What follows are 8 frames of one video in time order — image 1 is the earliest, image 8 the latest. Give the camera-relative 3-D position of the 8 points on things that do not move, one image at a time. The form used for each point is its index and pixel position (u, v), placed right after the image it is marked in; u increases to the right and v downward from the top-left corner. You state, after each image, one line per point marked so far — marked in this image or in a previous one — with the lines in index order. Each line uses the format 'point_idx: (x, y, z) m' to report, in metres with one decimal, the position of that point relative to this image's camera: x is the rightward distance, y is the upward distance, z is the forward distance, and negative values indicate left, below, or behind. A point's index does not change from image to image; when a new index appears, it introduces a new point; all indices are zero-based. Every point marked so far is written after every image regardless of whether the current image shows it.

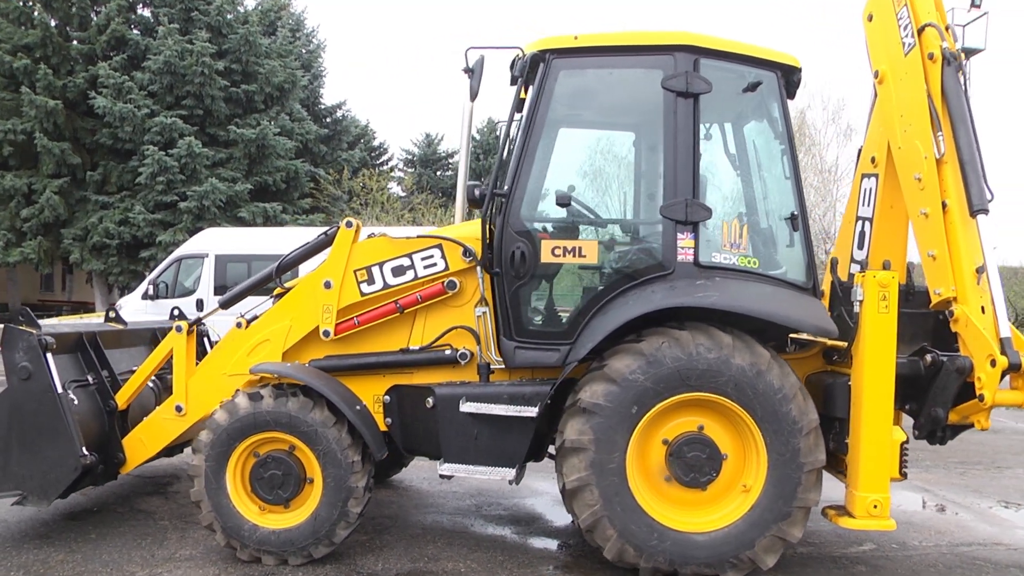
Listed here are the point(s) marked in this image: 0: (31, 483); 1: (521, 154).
0: (-2.4, -1.0, +4.0) m
1: (+0.1, +0.7, +4.0) m
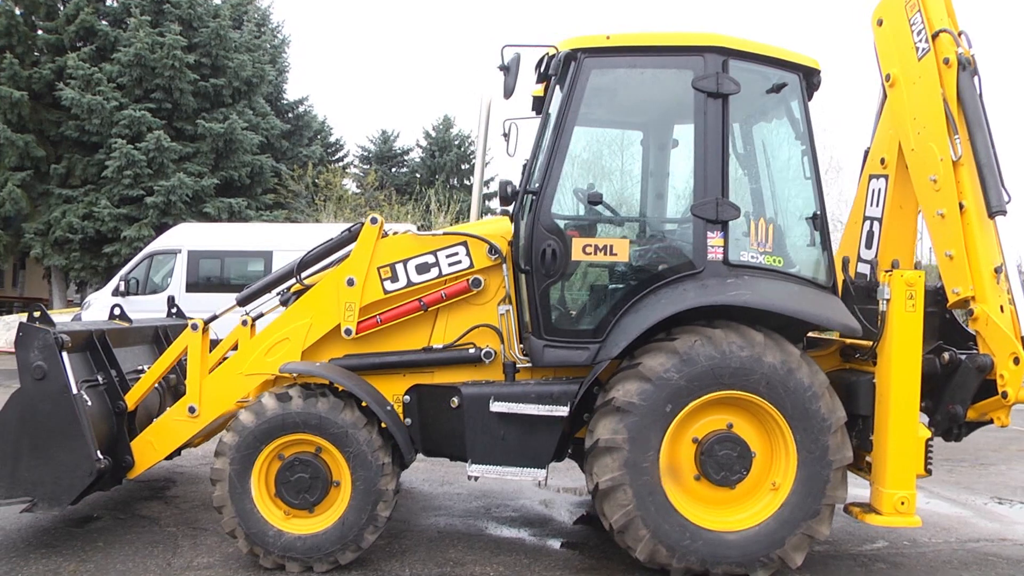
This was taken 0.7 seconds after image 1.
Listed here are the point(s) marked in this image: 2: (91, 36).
0: (-2.3, -1.0, +3.7) m
1: (+0.2, +0.7, +4.0) m
2: (-8.7, +5.3, +16.3) m
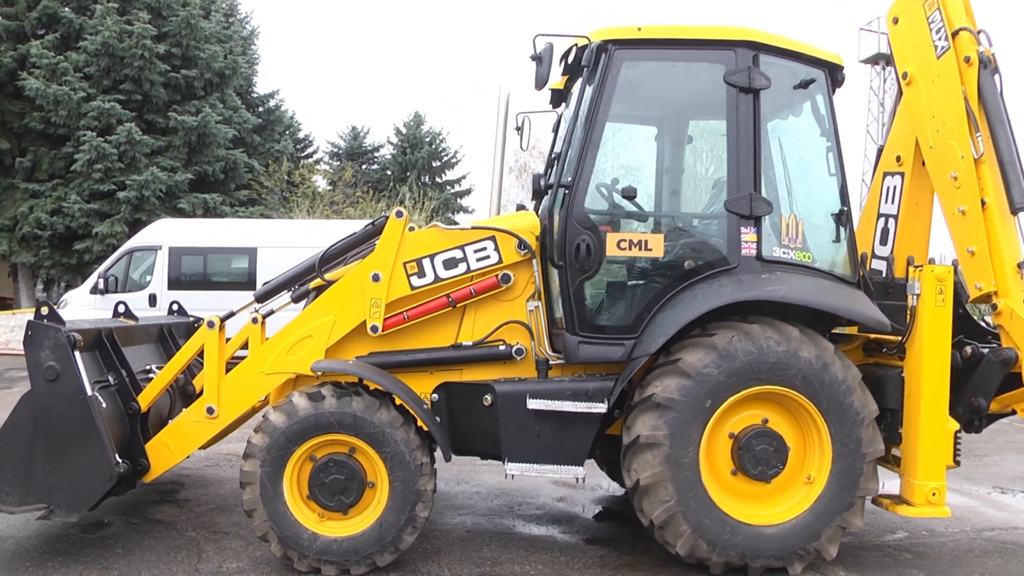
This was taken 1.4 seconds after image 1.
0: (-2.1, -1.0, +3.6) m
1: (+0.4, +0.7, +3.9) m
2: (-9.2, +5.3, +15.7) m
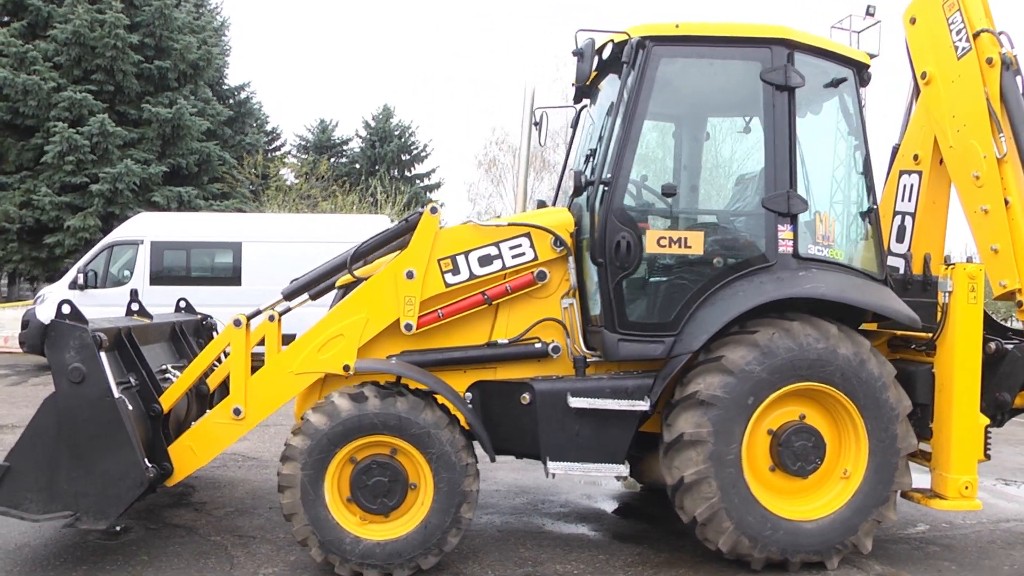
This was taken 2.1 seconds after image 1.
0: (-1.9, -0.9, +3.4) m
1: (+0.6, +0.7, +3.9) m
2: (-9.6, +5.4, +15.1) m
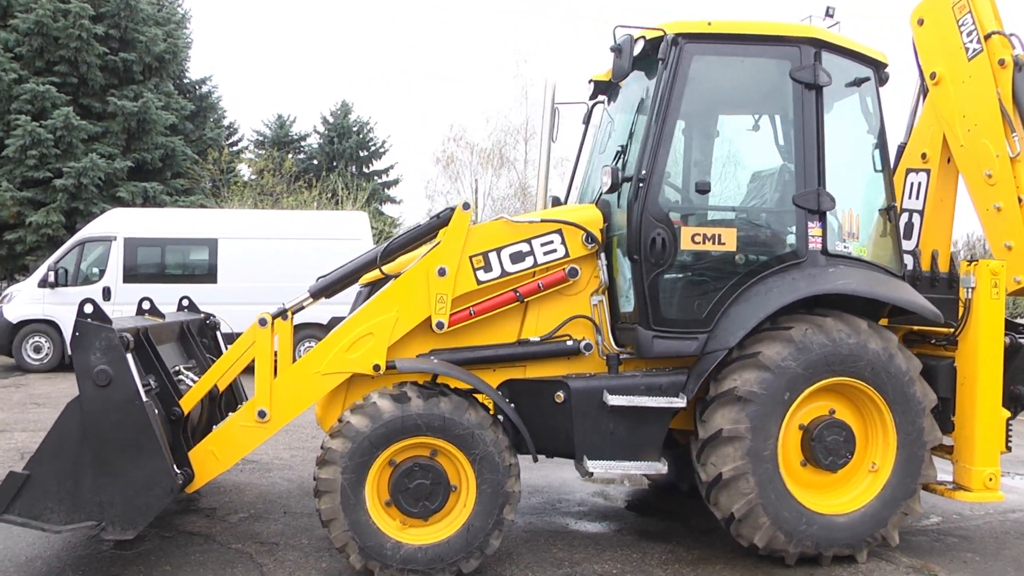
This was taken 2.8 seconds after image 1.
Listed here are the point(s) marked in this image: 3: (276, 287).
0: (-1.7, -0.9, +3.3) m
1: (+0.7, +0.7, +3.9) m
2: (-10.2, +5.4, +14.5) m
3: (-3.0, 0.0, +10.0) m
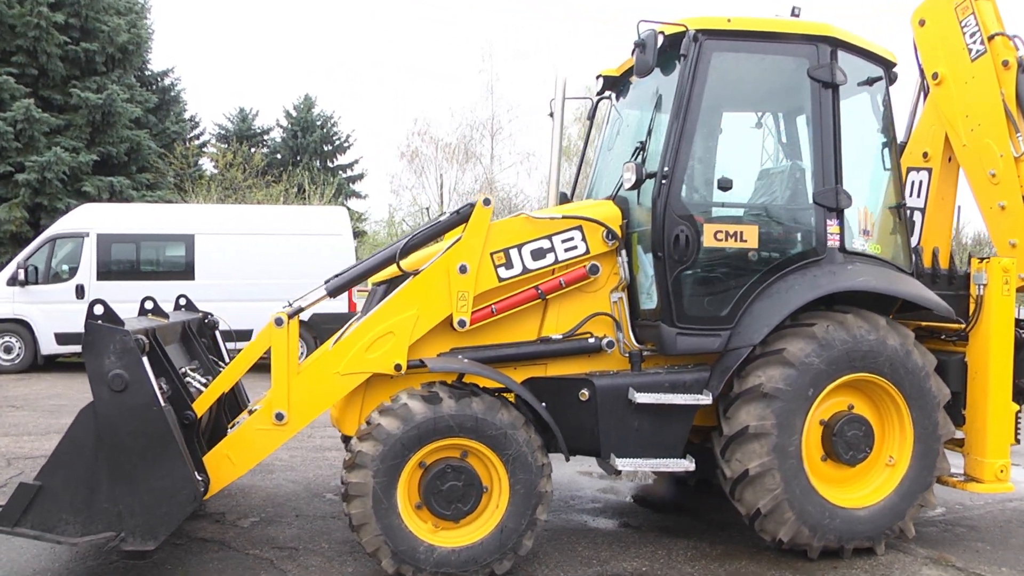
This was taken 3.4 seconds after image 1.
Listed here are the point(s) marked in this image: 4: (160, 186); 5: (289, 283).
0: (-1.5, -0.9, +3.2) m
1: (+0.8, +0.8, +3.9) m
2: (-10.6, +5.5, +13.8) m
3: (-3.2, +0.1, +9.8) m
4: (-7.2, +2.1, +16.0) m
5: (-2.8, +0.1, +9.9) m
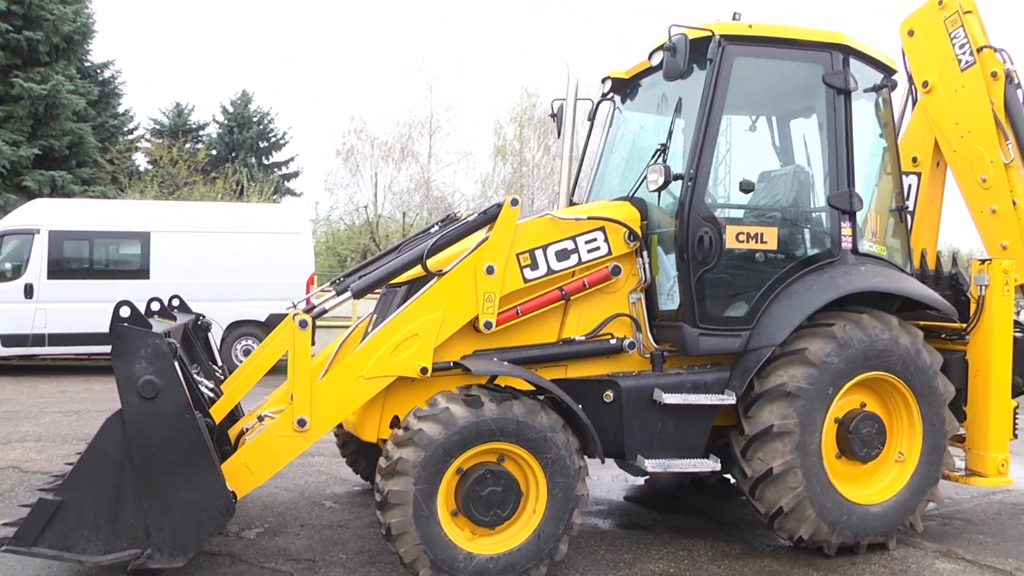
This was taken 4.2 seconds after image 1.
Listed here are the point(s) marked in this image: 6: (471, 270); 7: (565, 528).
0: (-1.3, -0.9, +3.0) m
1: (+0.9, +0.8, +3.9) m
2: (-11.3, +5.5, +12.8) m
3: (-3.6, +0.1, +9.4) m
4: (-8.1, +2.1, +15.3) m
5: (-3.2, +0.1, +9.6) m
6: (-0.2, +0.1, +3.7) m
7: (+0.2, -1.0, +3.3) m
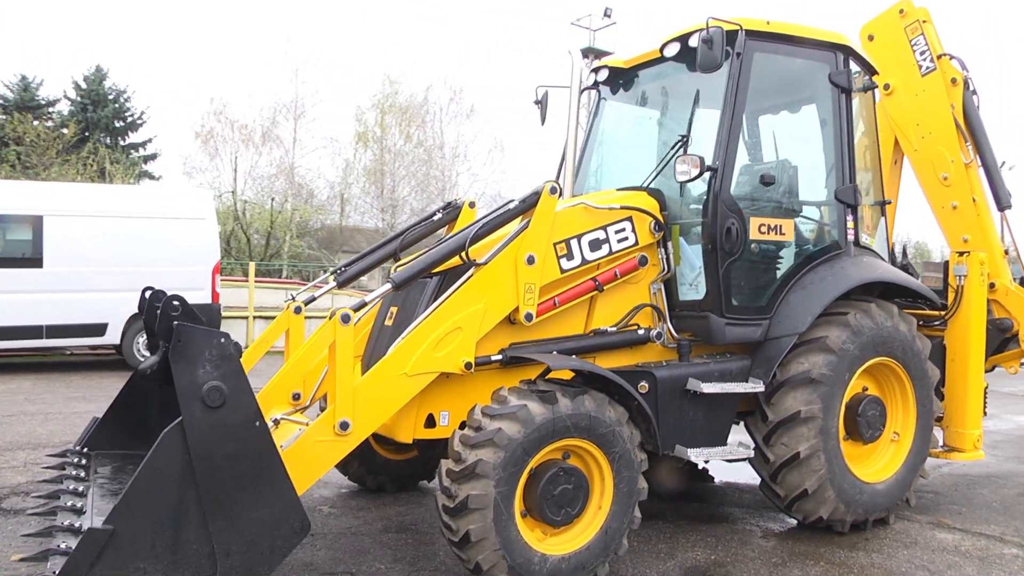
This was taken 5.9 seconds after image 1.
0: (-1.0, -0.9, +2.7) m
1: (+1.1, +0.8, +3.9) m
2: (-12.6, +5.6, +10.5) m
3: (-4.3, +0.2, +8.6) m
4: (-9.9, +2.3, +13.5) m
5: (-4.0, +0.2, +8.8) m
6: (0.0, +0.1, +3.6) m
7: (+0.5, -1.0, +3.3) m
